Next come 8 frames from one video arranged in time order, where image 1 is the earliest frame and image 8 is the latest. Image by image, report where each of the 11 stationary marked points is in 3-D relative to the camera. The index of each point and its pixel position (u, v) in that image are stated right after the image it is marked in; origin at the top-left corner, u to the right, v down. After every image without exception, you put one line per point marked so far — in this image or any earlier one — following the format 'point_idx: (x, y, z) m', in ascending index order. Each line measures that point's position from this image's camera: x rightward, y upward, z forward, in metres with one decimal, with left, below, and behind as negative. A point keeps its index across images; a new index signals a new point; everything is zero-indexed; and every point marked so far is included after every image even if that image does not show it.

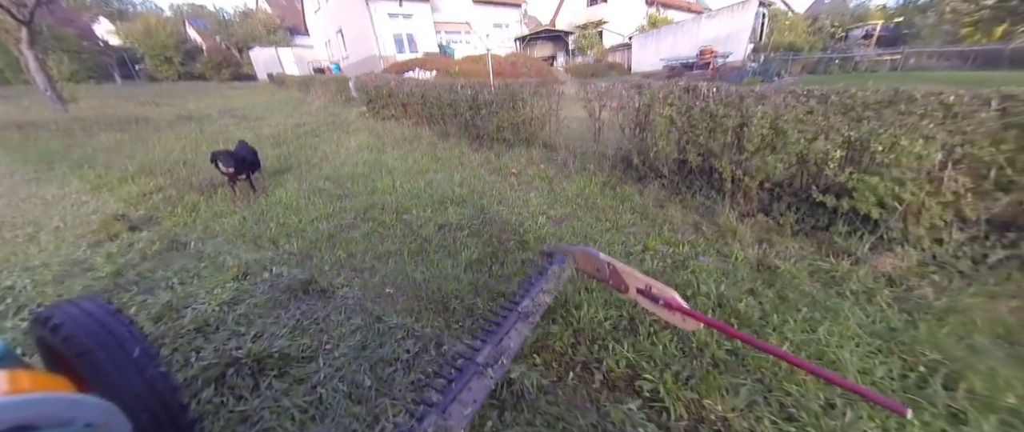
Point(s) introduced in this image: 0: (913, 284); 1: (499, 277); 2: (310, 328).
0: (+2.6, -0.4, +2.1) m
1: (-0.1, -0.4, +2.4) m
2: (-1.2, -0.6, +2.0) m
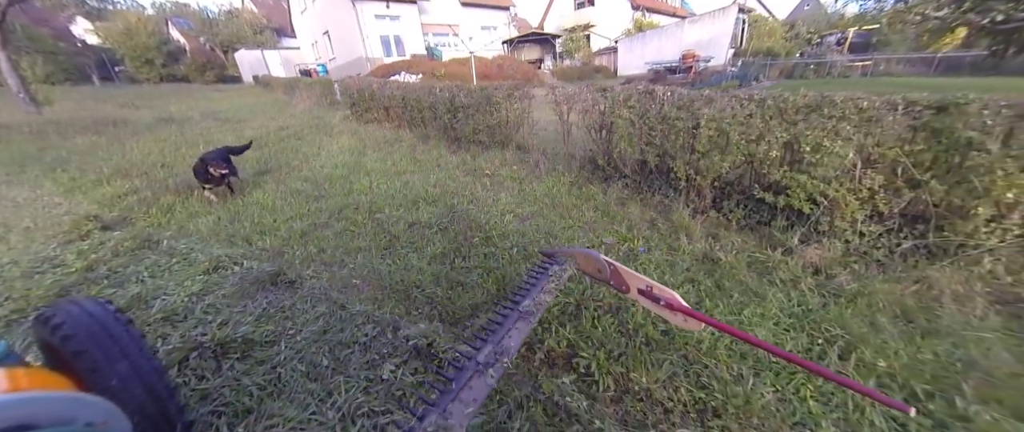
0: (+2.3, -0.4, +2.3) m
1: (-0.4, -0.4, +2.6) m
2: (-1.5, -0.6, +2.1) m
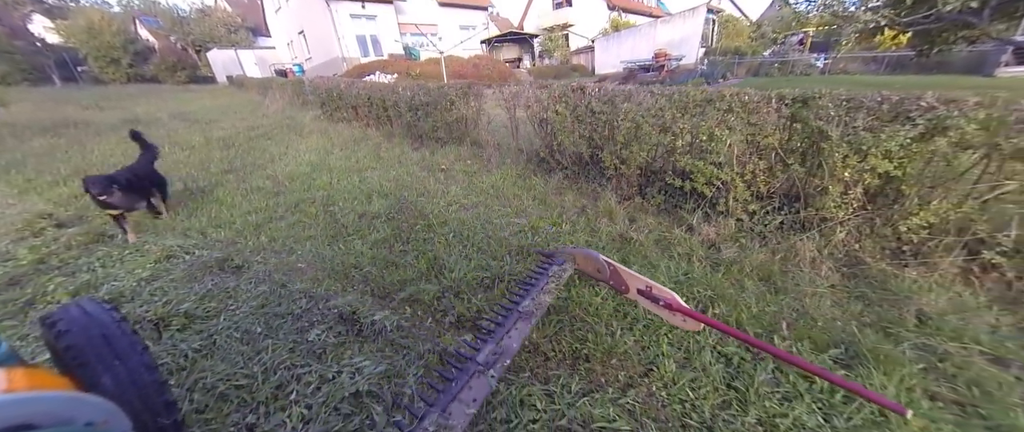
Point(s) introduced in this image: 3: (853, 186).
0: (+1.7, -0.2, +2.7) m
1: (-1.0, -0.3, +2.9) m
2: (-2.1, -0.5, +2.3) m
3: (+2.4, +0.2, +2.3) m
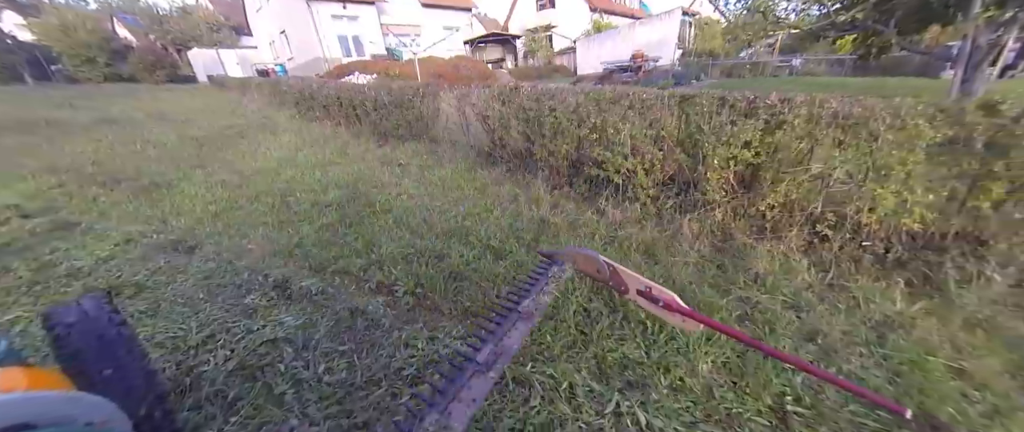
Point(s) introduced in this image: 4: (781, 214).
0: (+1.0, -0.1, +3.1) m
1: (-1.7, -0.2, +3.2) m
2: (-2.7, -0.4, +2.7) m
3: (+1.8, +0.4, +2.7) m
4: (+2.1, 0.0, +2.5) m
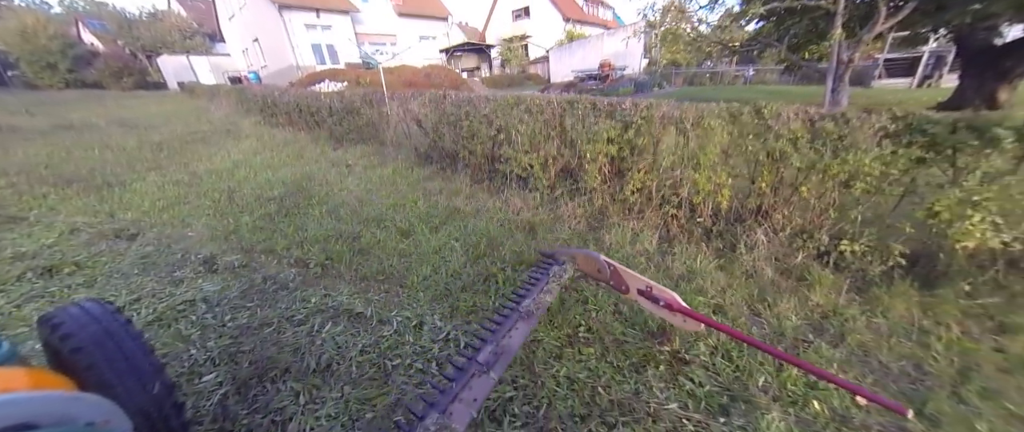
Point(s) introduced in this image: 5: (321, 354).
0: (+0.1, +0.1, +3.6) m
1: (-2.6, -0.1, +3.6) m
2: (-3.6, -0.3, +3.0) m
3: (+0.8, +0.5, +3.2) m
4: (+1.2, +0.2, +3.1) m
5: (-1.0, -0.7, +1.8) m
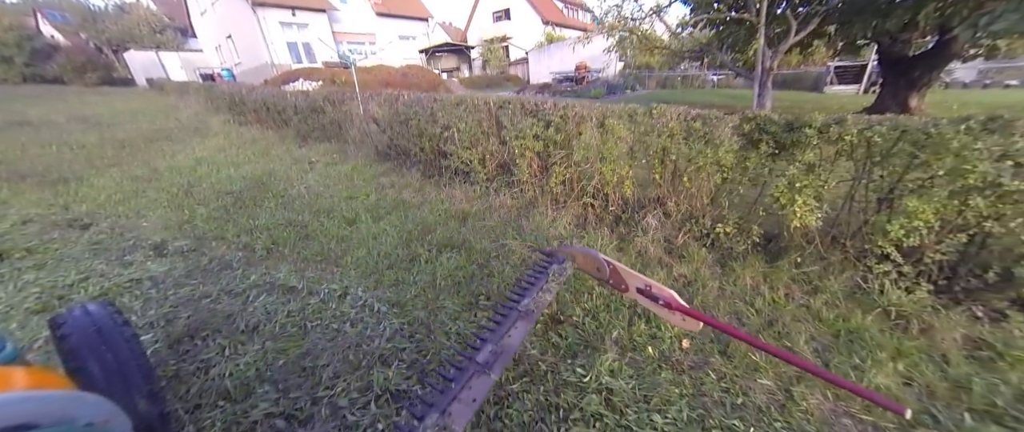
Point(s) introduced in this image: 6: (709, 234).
0: (-0.6, +0.2, +4.0) m
1: (-3.3, 0.0, +3.8) m
2: (-4.3, -0.2, +3.2) m
3: (+0.2, +0.6, +3.6) m
4: (+0.5, +0.3, +3.4) m
5: (-1.7, -0.6, +2.1) m
6: (+1.6, -0.2, +2.8) m
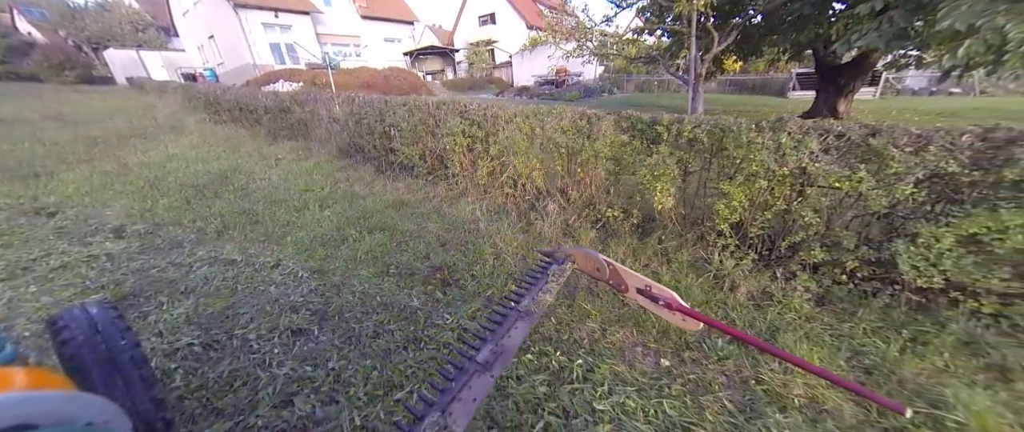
0: (-1.4, +0.3, +4.4) m
1: (-4.1, +0.1, +4.2) m
2: (-5.1, -0.1, +3.5) m
3: (-0.6, +0.8, +4.1) m
4: (-0.3, +0.4, +3.9) m
5: (-2.4, -0.5, +2.5) m
6: (+0.9, 0.0, +3.2) m
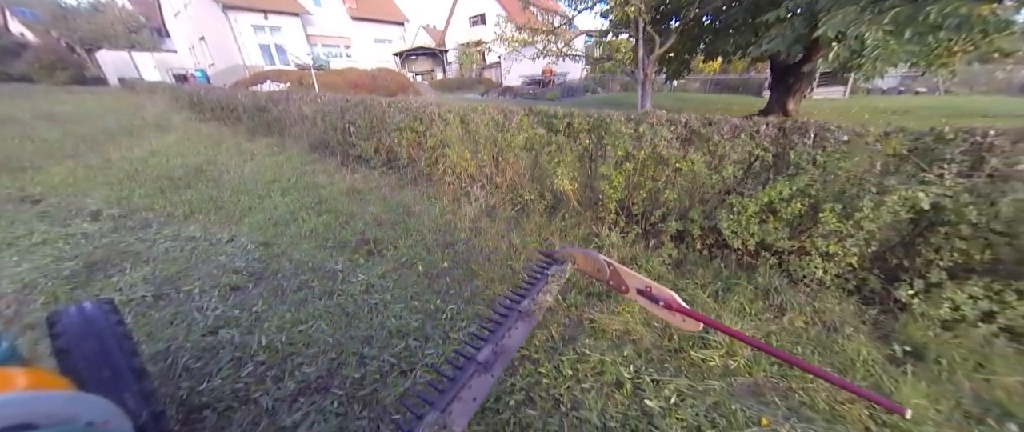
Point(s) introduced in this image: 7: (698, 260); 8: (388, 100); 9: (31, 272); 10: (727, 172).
0: (-2.2, +0.5, +4.8) m
1: (-4.8, +0.3, +4.6) m
2: (-5.8, +0.1, +3.9) m
3: (-1.4, +0.9, +4.5) m
4: (-1.1, +0.6, +4.3) m
5: (-3.2, -0.3, +3.0) m
6: (+0.1, +0.2, +3.7) m
7: (+1.5, -0.4, +2.7) m
8: (-1.8, +1.6, +4.7) m
9: (-3.8, -0.4, +2.6) m
10: (+1.6, +0.3, +2.4) m
